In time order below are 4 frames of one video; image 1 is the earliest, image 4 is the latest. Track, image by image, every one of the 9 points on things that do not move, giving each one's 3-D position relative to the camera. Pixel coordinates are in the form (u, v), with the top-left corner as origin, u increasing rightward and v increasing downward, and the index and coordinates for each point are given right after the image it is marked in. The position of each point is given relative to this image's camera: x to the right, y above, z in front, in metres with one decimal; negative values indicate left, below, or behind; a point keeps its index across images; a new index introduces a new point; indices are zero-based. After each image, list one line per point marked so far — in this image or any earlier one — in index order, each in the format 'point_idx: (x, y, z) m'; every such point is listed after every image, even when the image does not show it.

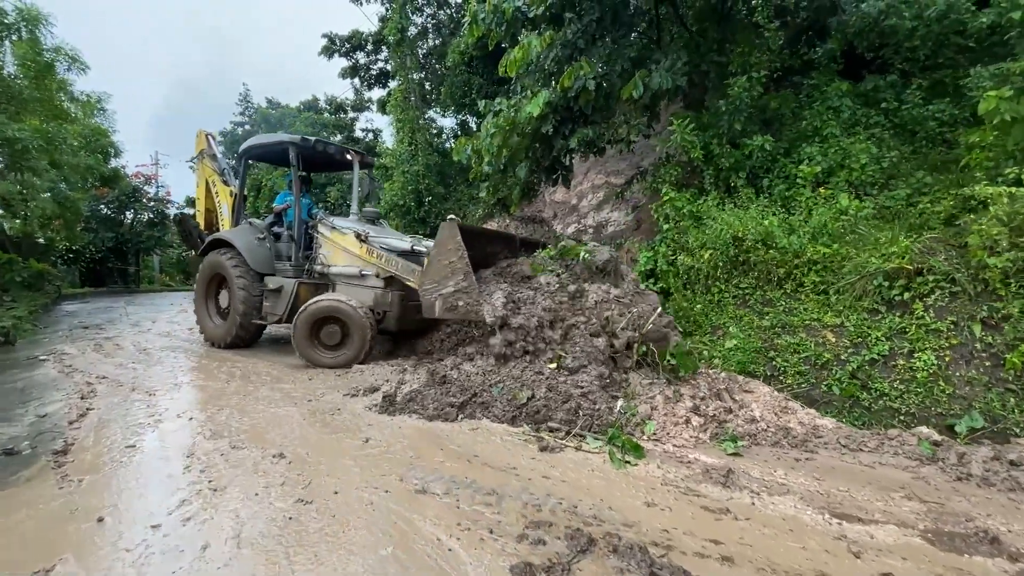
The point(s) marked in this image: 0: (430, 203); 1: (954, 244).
0: (-2.5, +2.6, +14.7) m
1: (+4.6, +0.5, +4.9) m
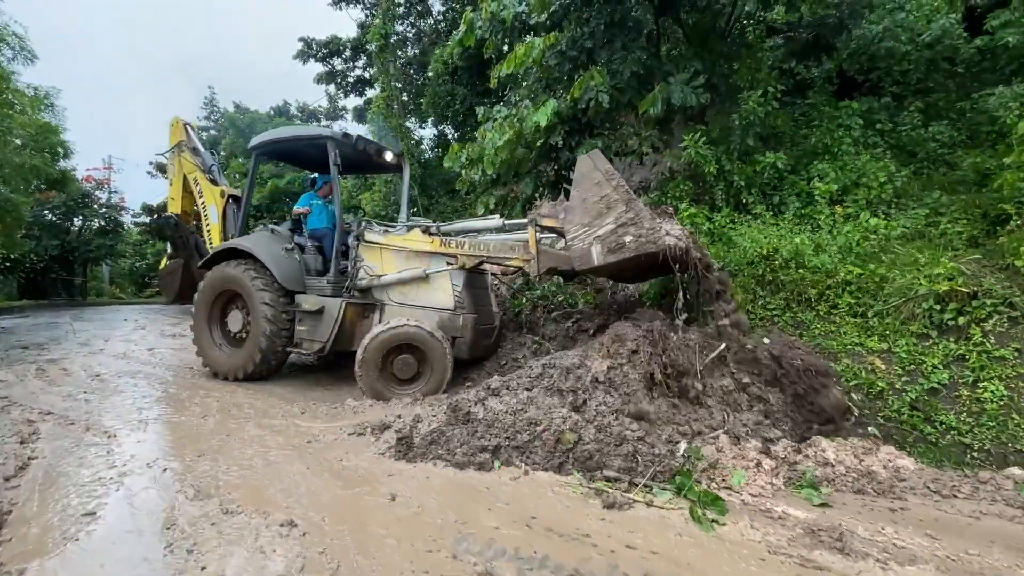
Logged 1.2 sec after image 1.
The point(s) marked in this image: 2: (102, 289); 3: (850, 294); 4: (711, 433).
0: (-2.9, +2.2, +14.1) m
1: (+4.9, +0.2, +4.7) m
2: (-16.2, -0.1, +18.9) m
3: (+3.9, -0.1, +5.5) m
4: (+1.6, -1.1, +3.7) m
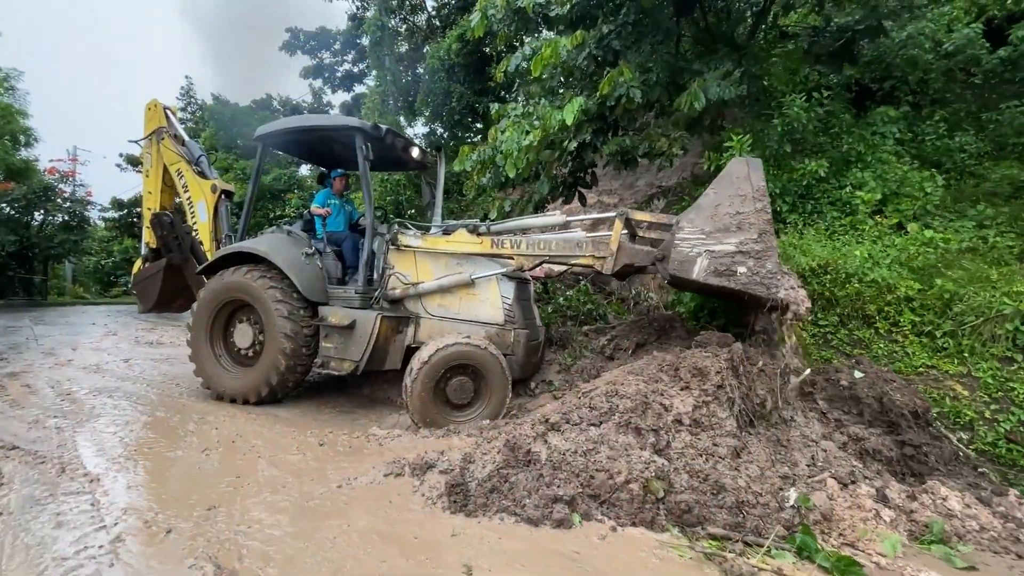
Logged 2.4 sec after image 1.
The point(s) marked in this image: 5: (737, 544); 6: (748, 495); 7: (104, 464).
0: (-2.8, +2.0, +13.4) m
1: (+5.4, +0.1, +4.4) m
2: (-16.4, -0.1, +17.5) m
3: (+4.4, -0.3, +5.2) m
4: (+2.1, -1.3, +3.2) m
5: (+1.3, -1.5, +2.8) m
6: (+1.5, -1.3, +3.0) m
7: (-3.2, -1.3, +3.7) m
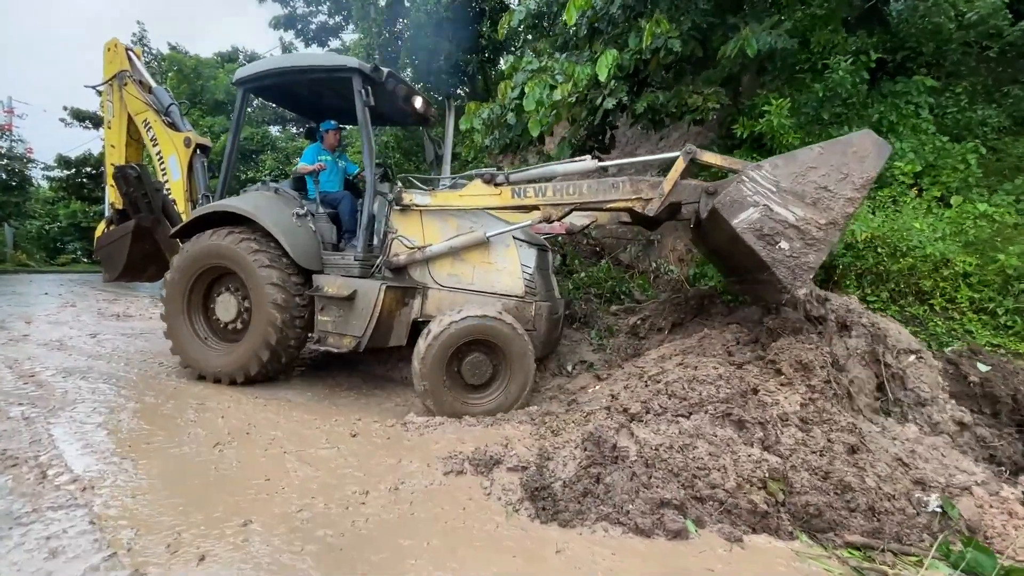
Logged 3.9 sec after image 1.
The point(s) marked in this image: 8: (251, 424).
0: (-2.9, +2.8, +12.5) m
1: (+5.8, +0.3, +4.2) m
2: (-16.8, +1.1, +15.9) m
3: (+4.8, 0.0, +4.9) m
4: (+2.6, -1.1, +2.9) m
5: (+1.8, -1.3, +2.4) m
6: (+2.0, -1.2, +2.7) m
7: (-2.6, -1.1, +3.0) m
8: (-2.1, -1.0, +3.7) m
